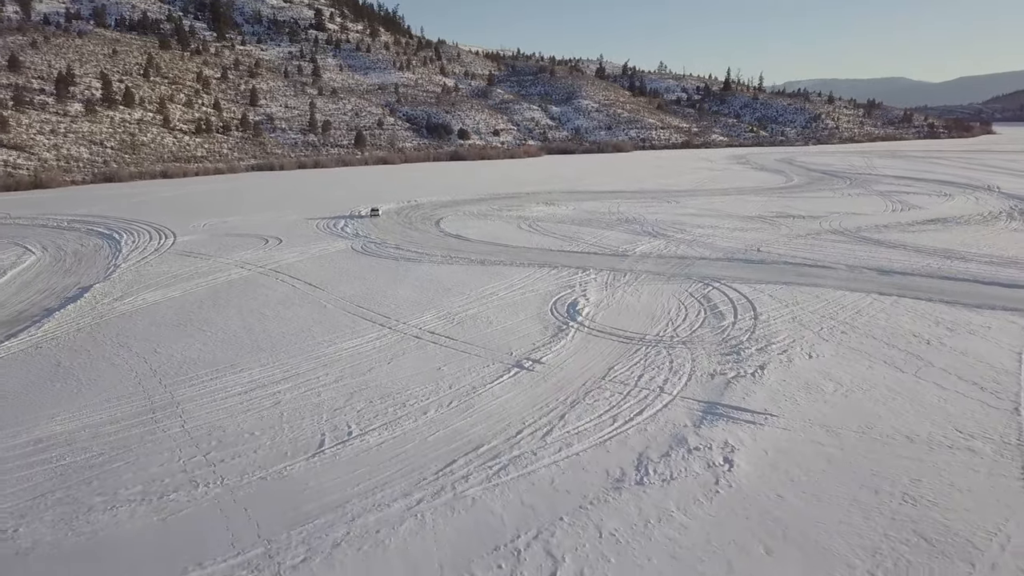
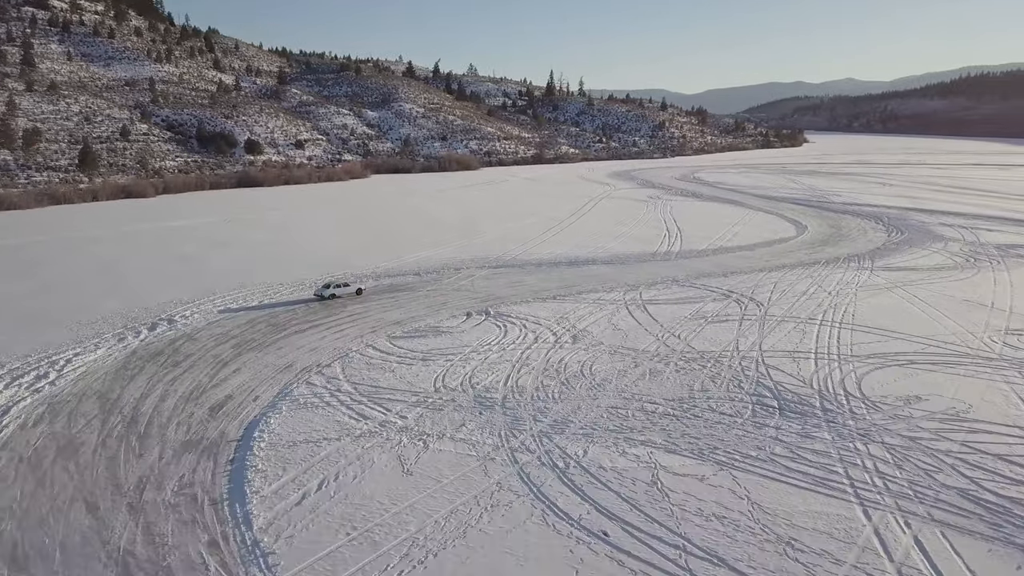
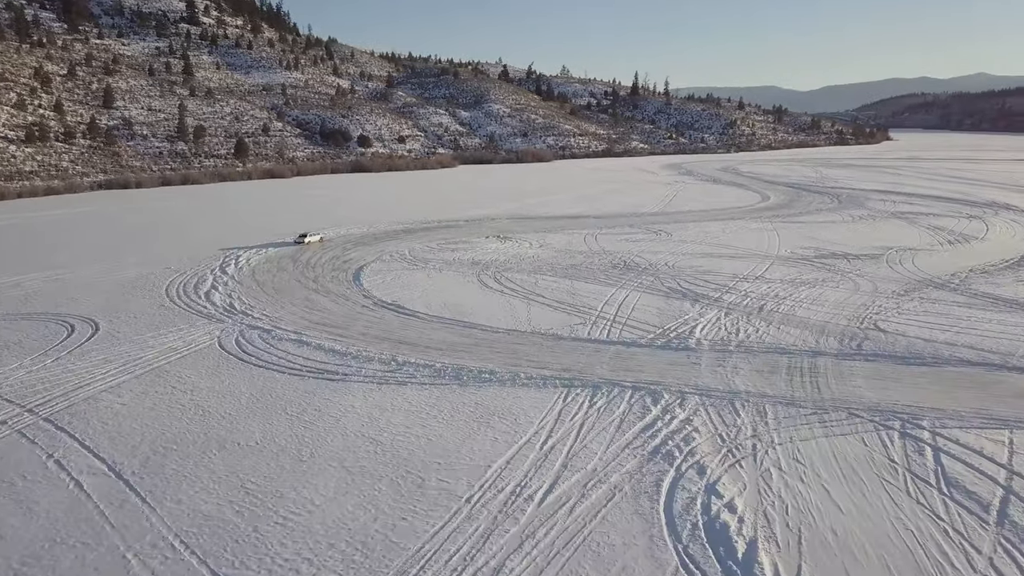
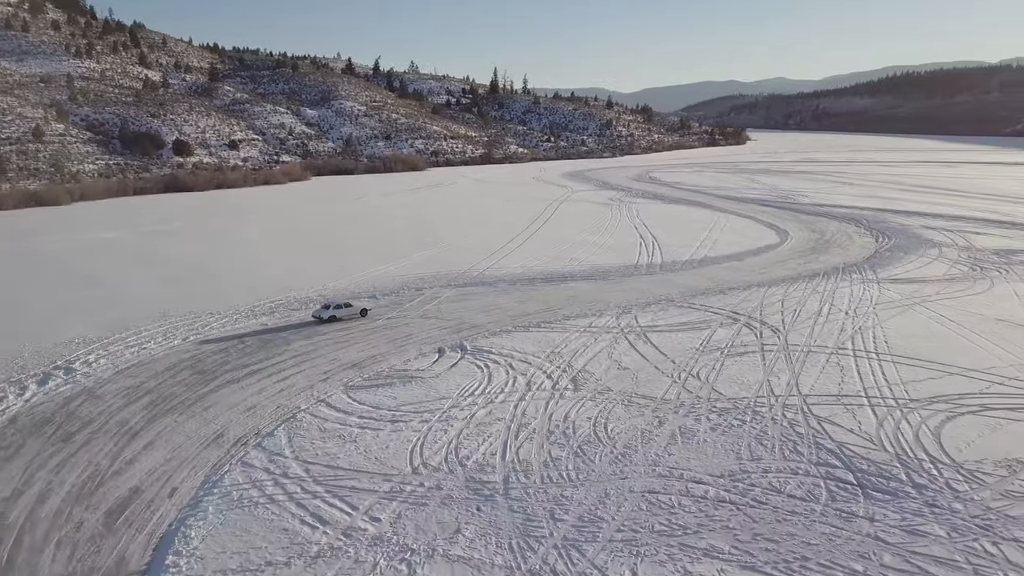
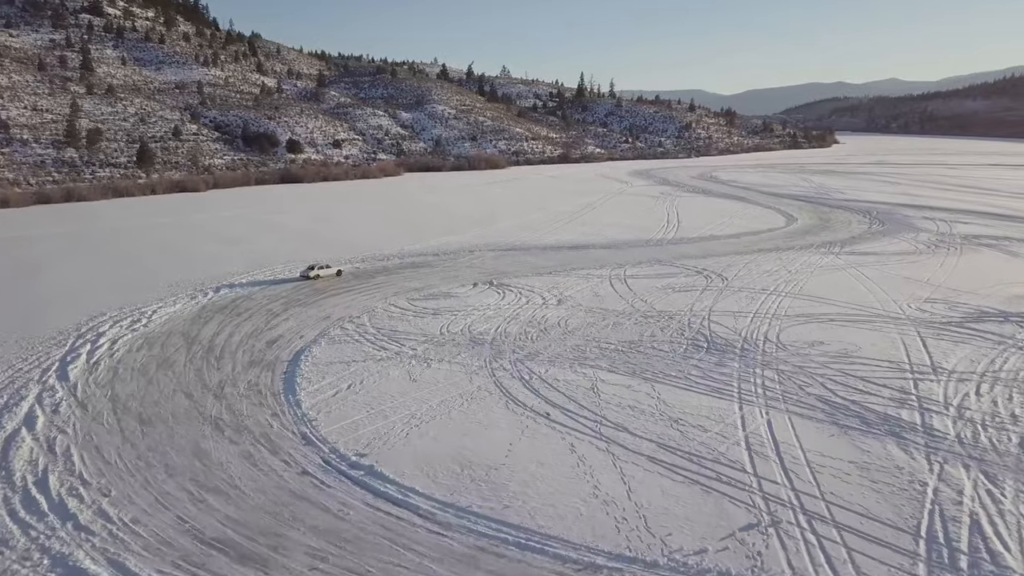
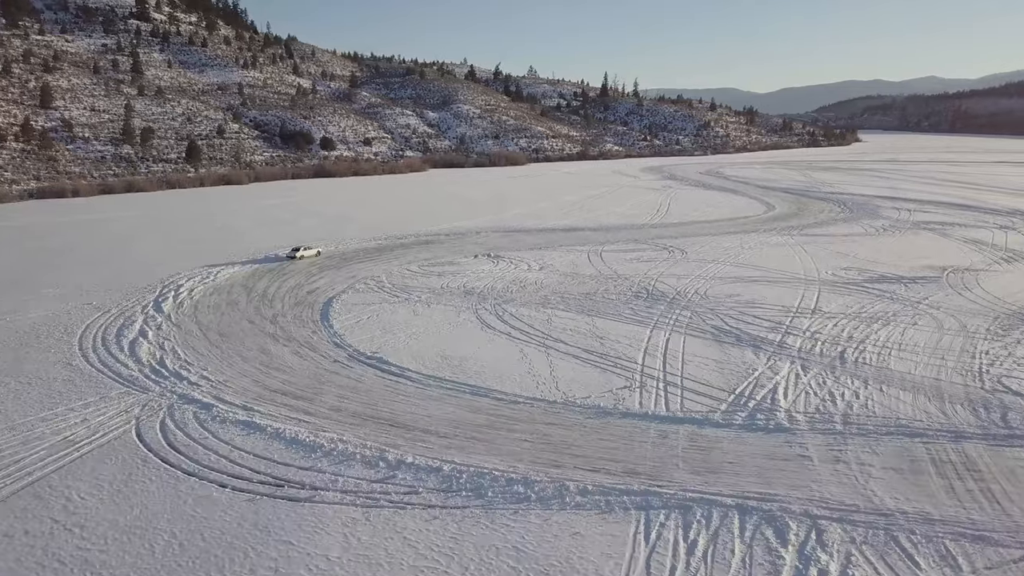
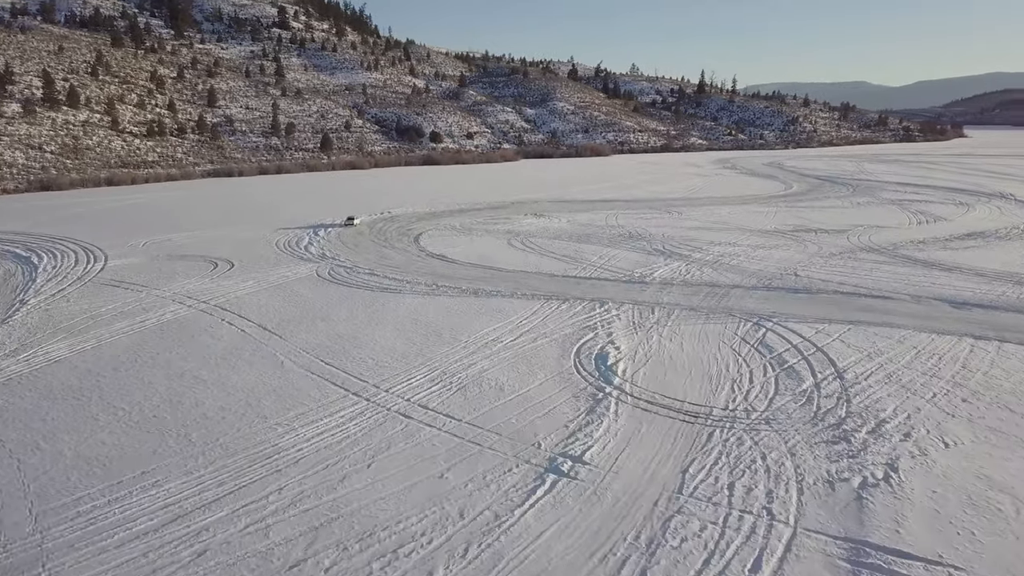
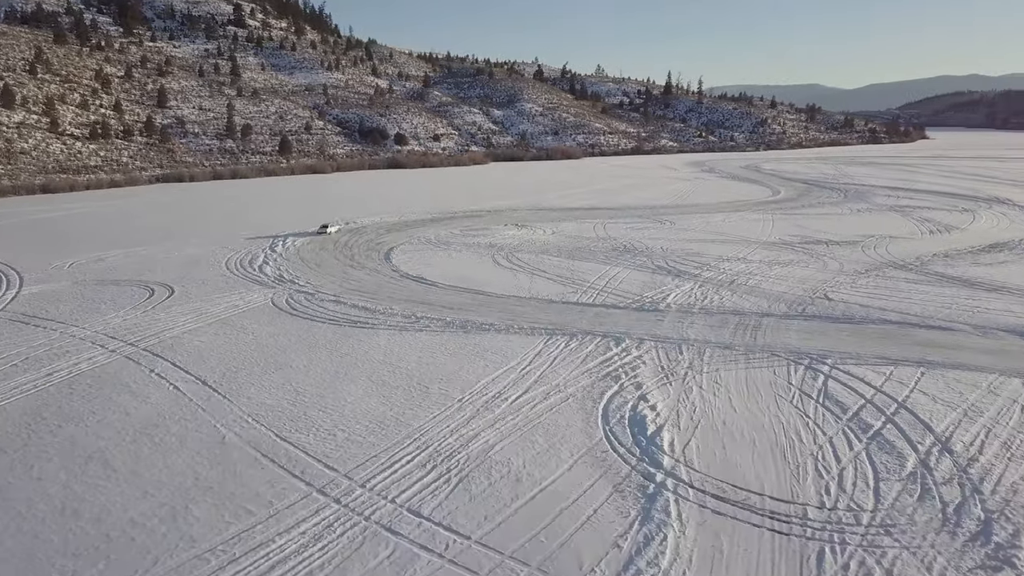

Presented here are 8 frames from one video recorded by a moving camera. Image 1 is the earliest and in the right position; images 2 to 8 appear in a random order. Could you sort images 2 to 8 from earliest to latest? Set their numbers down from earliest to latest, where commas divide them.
7, 8, 3, 6, 5, 2, 4
